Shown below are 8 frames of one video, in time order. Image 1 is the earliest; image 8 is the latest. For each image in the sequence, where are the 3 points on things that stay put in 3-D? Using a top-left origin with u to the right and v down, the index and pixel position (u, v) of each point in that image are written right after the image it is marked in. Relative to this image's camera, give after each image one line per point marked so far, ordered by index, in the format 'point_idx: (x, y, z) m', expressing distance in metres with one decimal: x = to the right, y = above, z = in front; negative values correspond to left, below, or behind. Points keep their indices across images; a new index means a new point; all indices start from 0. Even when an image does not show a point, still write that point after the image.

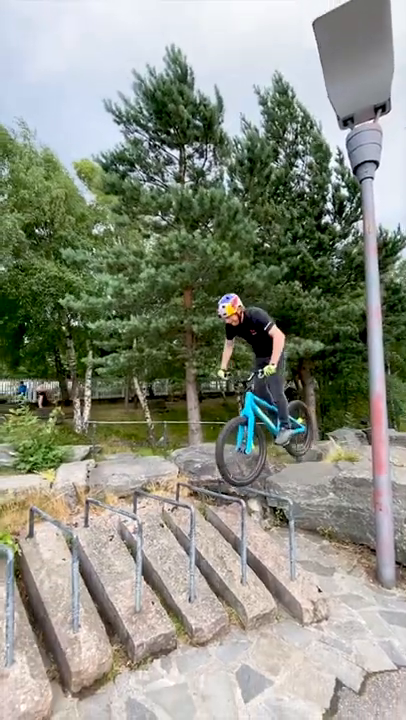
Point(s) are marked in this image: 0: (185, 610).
0: (-0.1, -1.9, +2.6) m
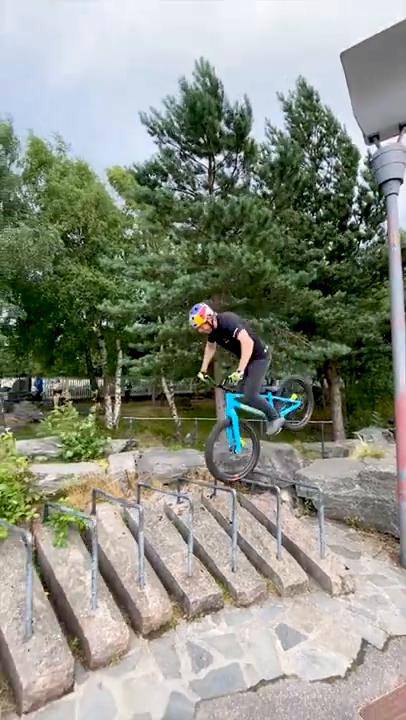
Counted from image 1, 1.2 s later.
0: (+0.2, -2.0, +3.0) m
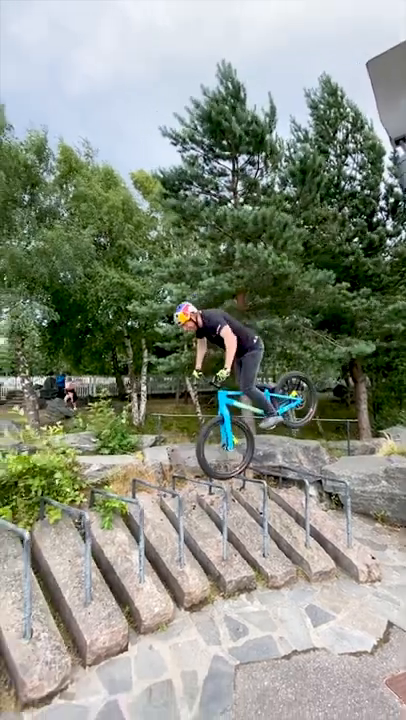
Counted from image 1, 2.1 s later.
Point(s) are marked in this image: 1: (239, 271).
0: (+0.6, -2.0, +3.3) m
1: (+0.9, +2.2, +8.3) m
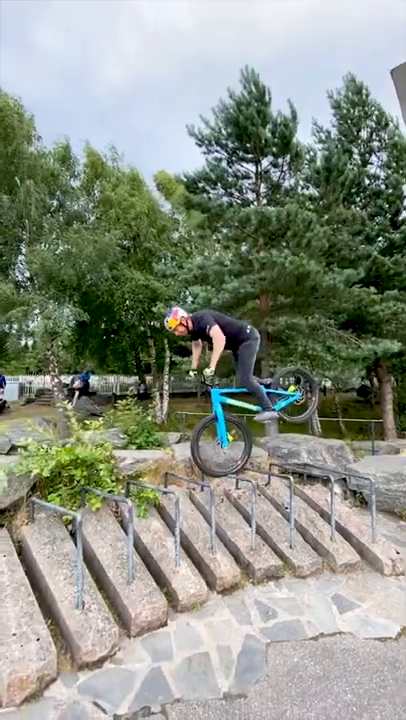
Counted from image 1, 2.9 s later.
0: (+0.9, -2.0, +3.5) m
1: (+1.5, +2.2, +8.5) m
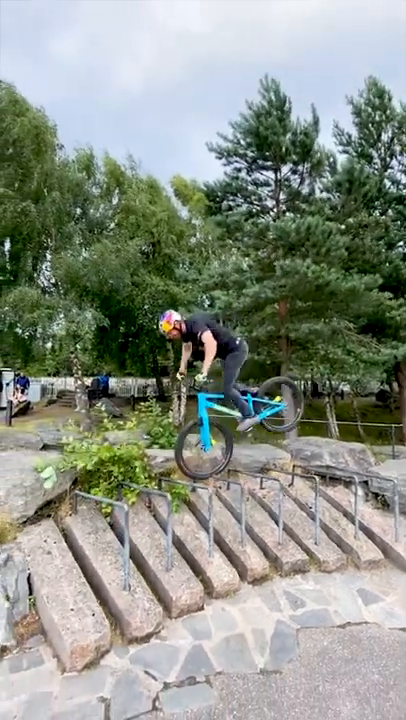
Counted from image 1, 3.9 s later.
0: (+1.2, -2.1, +3.6) m
1: (+2.0, +2.1, +8.7) m
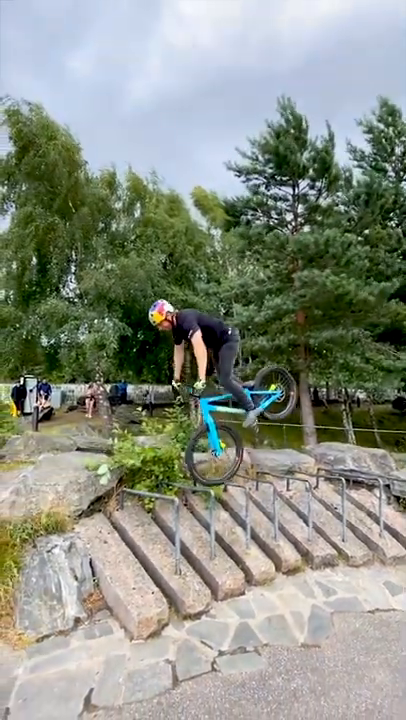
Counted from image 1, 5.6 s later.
0: (+1.6, -2.2, +3.9) m
1: (+2.7, +1.9, +9.0) m
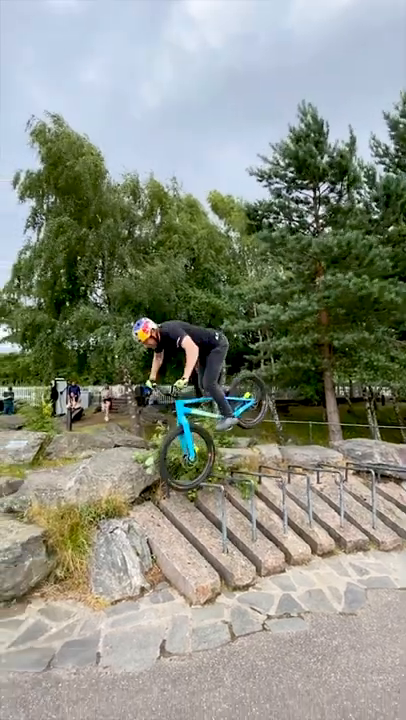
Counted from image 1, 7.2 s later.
0: (+2.1, -2.2, +4.2) m
1: (+3.4, +1.9, +9.2) m
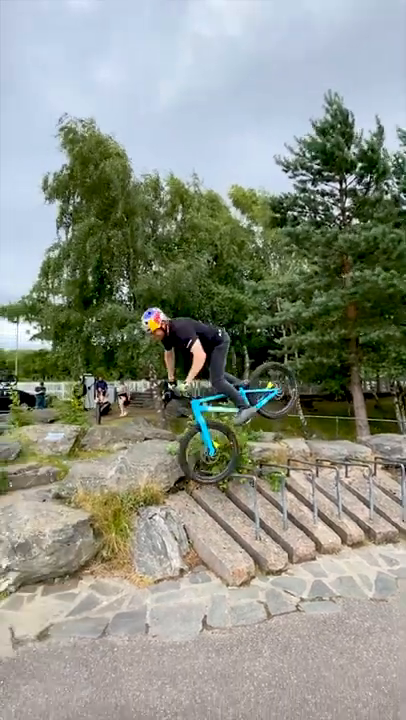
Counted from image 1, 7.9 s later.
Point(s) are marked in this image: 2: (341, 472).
0: (+2.6, -2.1, +4.3) m
1: (+4.1, +2.0, +9.2) m
2: (+2.2, -1.8, +5.4) m
